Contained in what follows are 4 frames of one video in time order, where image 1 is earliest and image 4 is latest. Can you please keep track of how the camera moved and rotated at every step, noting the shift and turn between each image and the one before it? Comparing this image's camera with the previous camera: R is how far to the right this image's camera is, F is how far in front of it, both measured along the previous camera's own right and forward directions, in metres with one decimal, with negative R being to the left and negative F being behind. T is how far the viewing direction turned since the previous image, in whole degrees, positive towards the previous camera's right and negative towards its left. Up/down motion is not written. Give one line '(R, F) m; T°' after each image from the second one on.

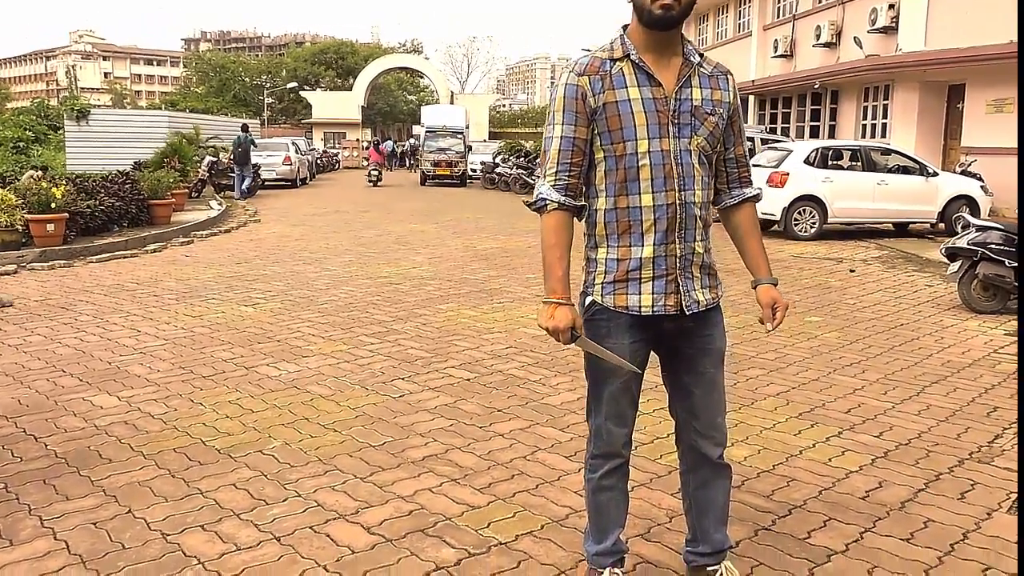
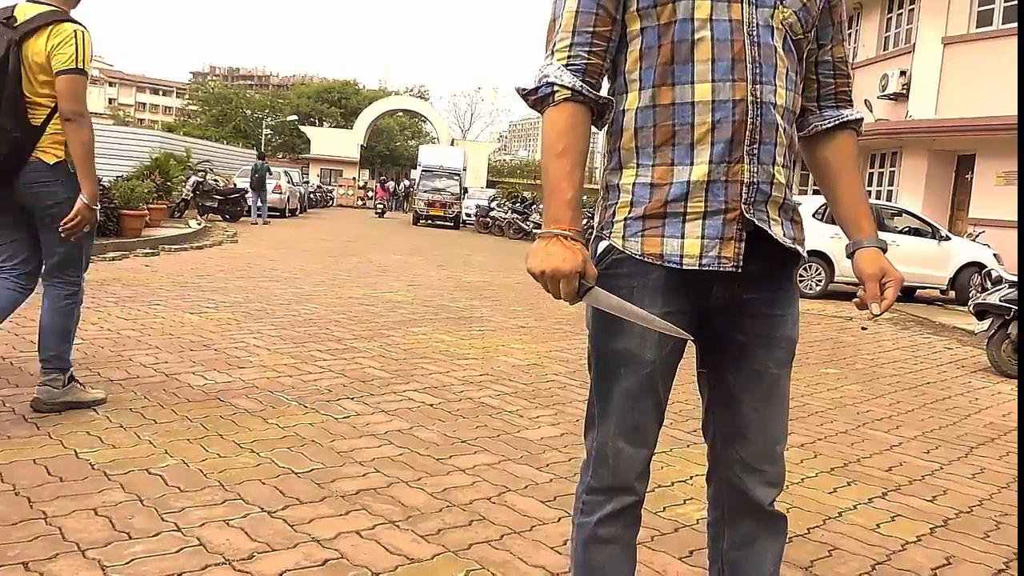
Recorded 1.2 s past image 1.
(+0.1, +0.9) m; +1°
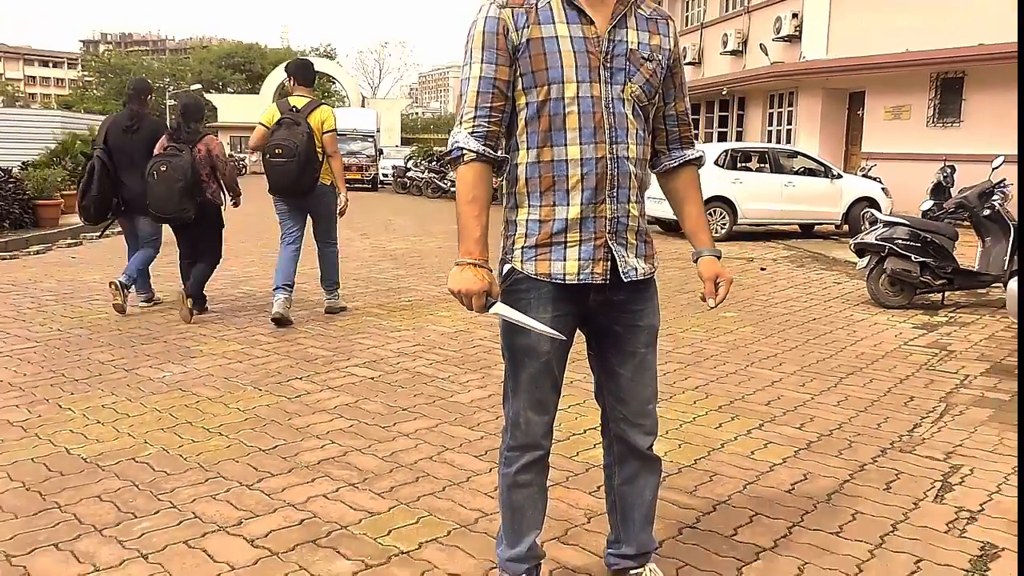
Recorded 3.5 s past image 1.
(0.0, -0.6) m; +5°
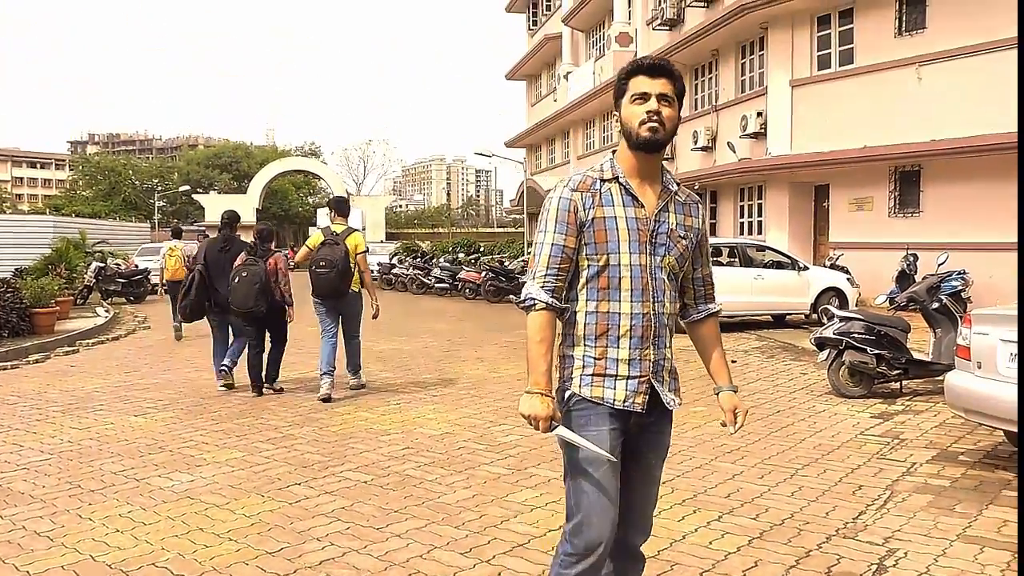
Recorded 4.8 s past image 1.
(0.0, -0.5) m; +1°
